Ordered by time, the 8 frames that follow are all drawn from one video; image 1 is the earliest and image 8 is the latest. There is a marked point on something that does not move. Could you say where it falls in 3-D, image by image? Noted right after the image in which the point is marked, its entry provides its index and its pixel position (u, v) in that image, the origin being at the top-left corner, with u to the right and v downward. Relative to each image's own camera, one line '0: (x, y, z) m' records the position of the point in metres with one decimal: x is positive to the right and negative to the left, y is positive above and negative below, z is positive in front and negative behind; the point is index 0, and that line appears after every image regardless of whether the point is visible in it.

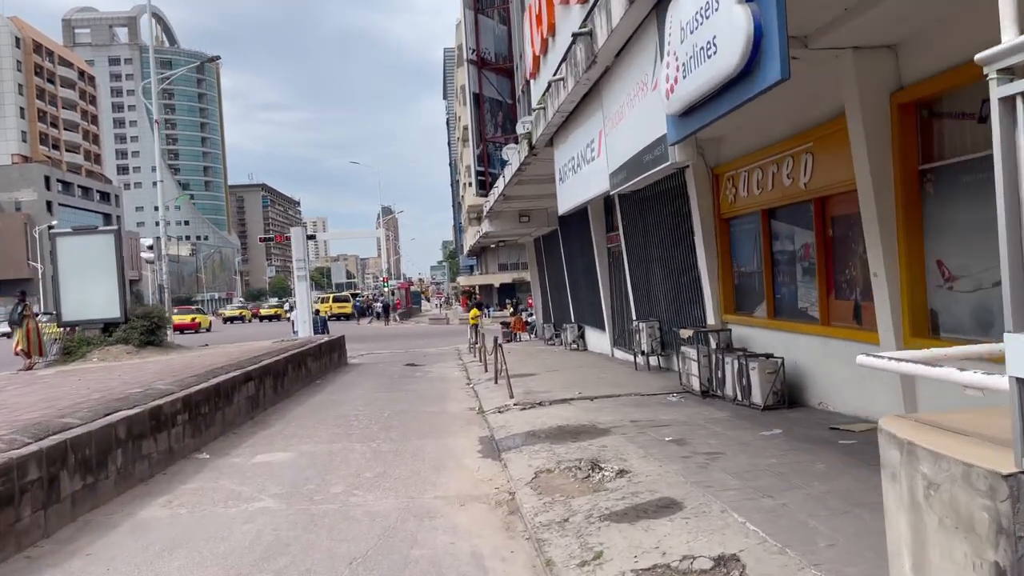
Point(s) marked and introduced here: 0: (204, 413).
0: (-3.9, -1.6, +9.8) m
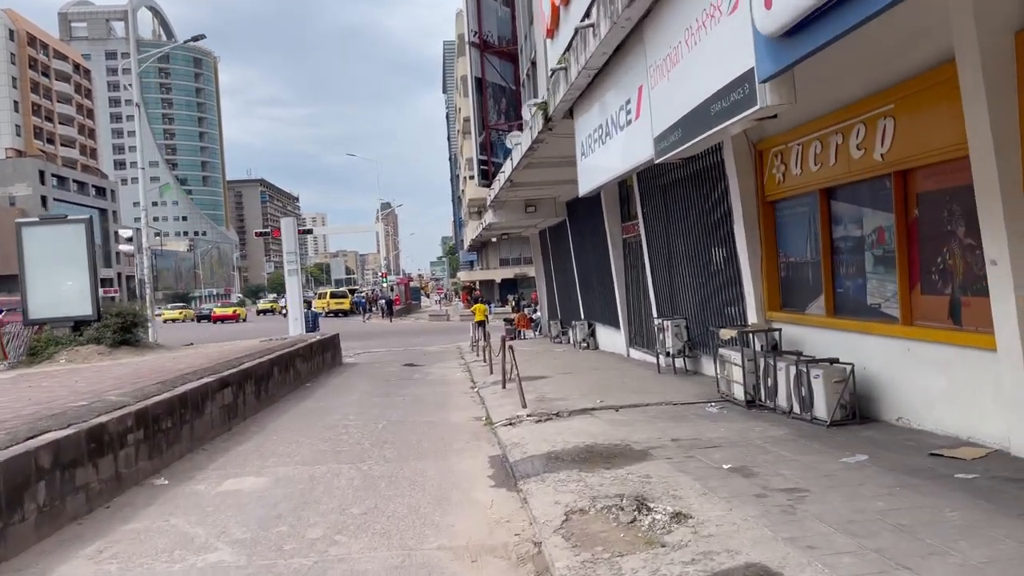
0: (-3.8, -1.5, +8.3) m
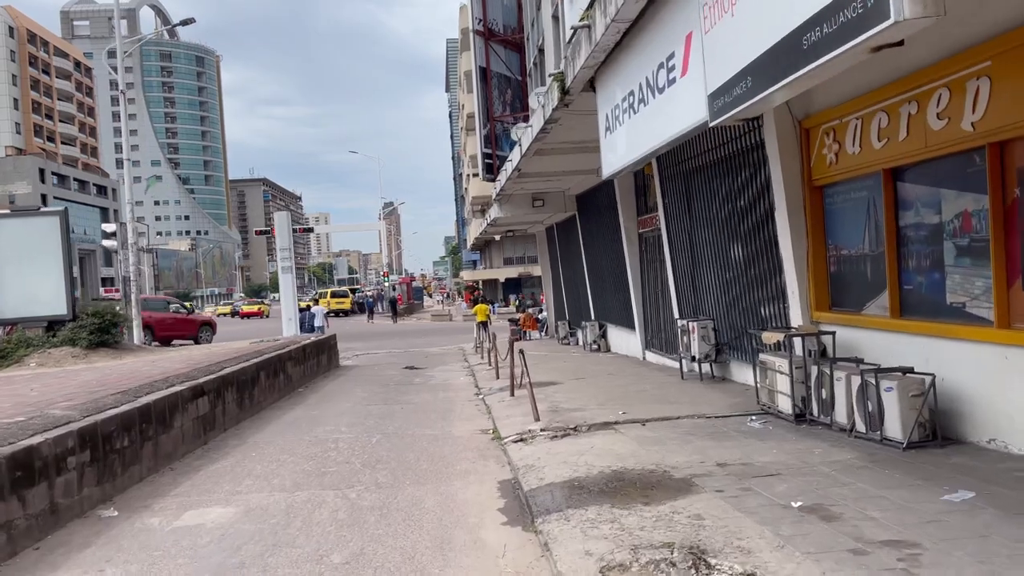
0: (-3.6, -1.5, +7.1) m
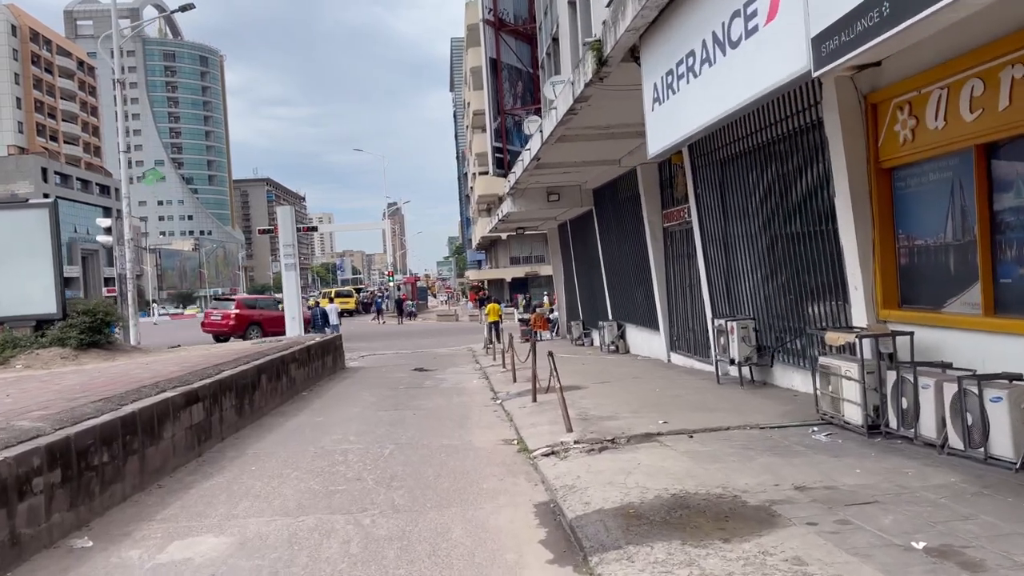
0: (-3.3, -1.4, +6.2) m
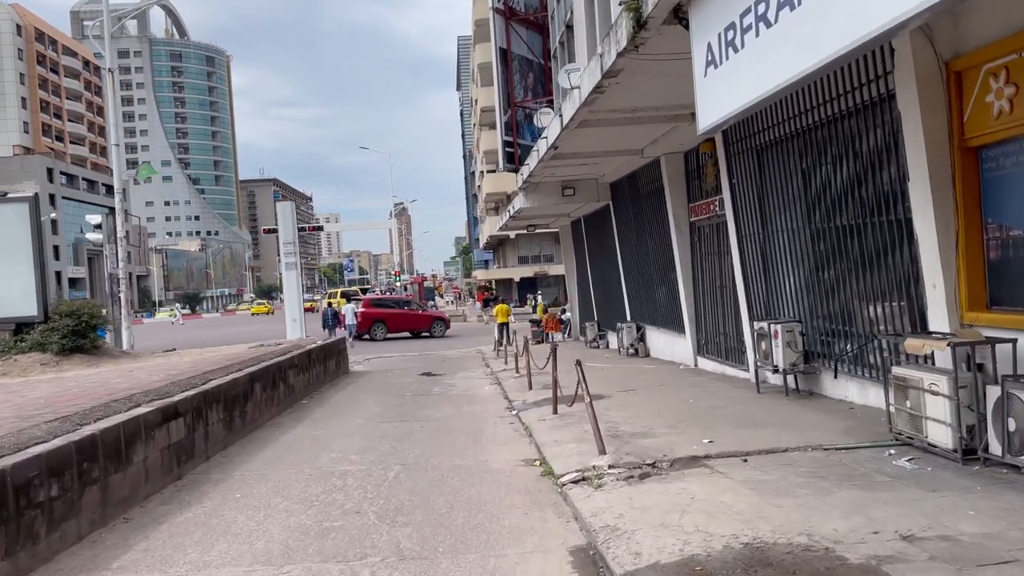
0: (-3.1, -1.4, +5.2) m
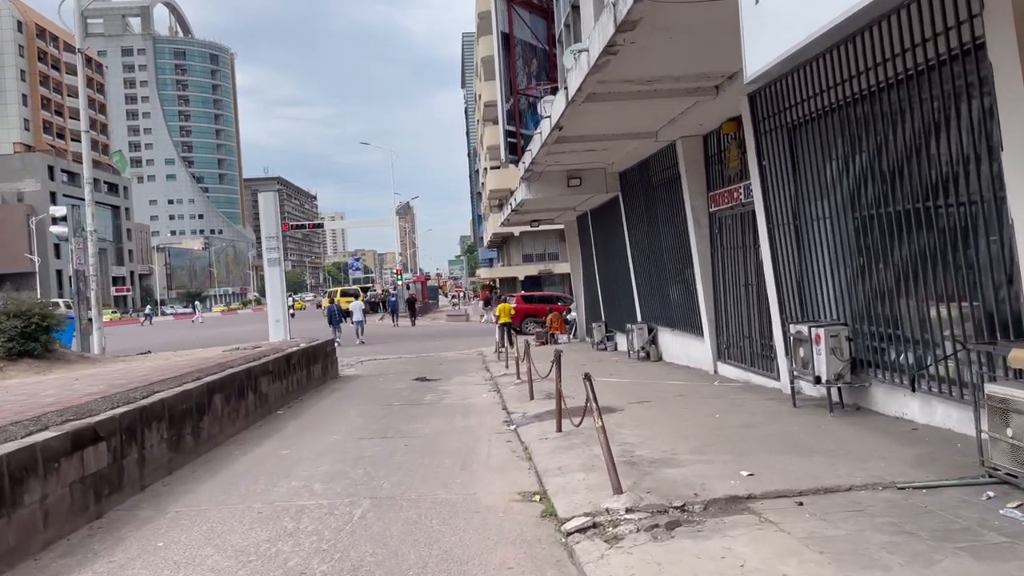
0: (-3.2, -1.4, +3.8) m
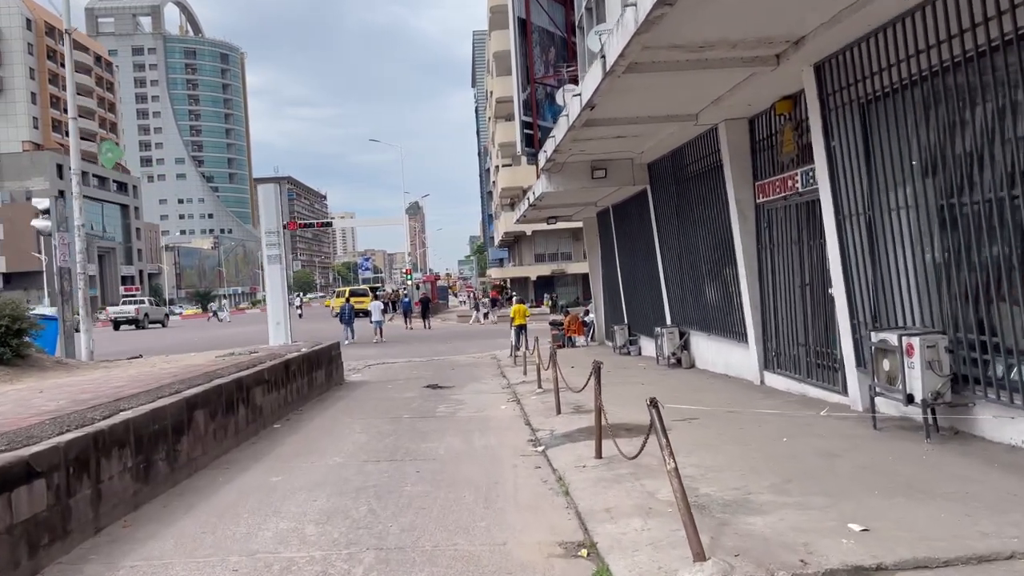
0: (-3.0, -1.4, +2.5) m
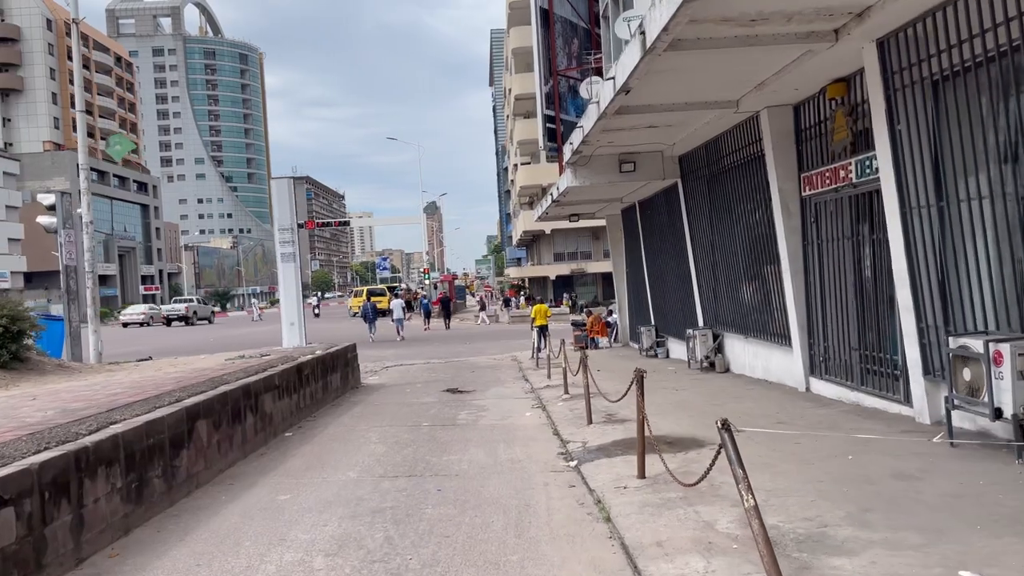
0: (-2.8, -1.4, +1.8) m
